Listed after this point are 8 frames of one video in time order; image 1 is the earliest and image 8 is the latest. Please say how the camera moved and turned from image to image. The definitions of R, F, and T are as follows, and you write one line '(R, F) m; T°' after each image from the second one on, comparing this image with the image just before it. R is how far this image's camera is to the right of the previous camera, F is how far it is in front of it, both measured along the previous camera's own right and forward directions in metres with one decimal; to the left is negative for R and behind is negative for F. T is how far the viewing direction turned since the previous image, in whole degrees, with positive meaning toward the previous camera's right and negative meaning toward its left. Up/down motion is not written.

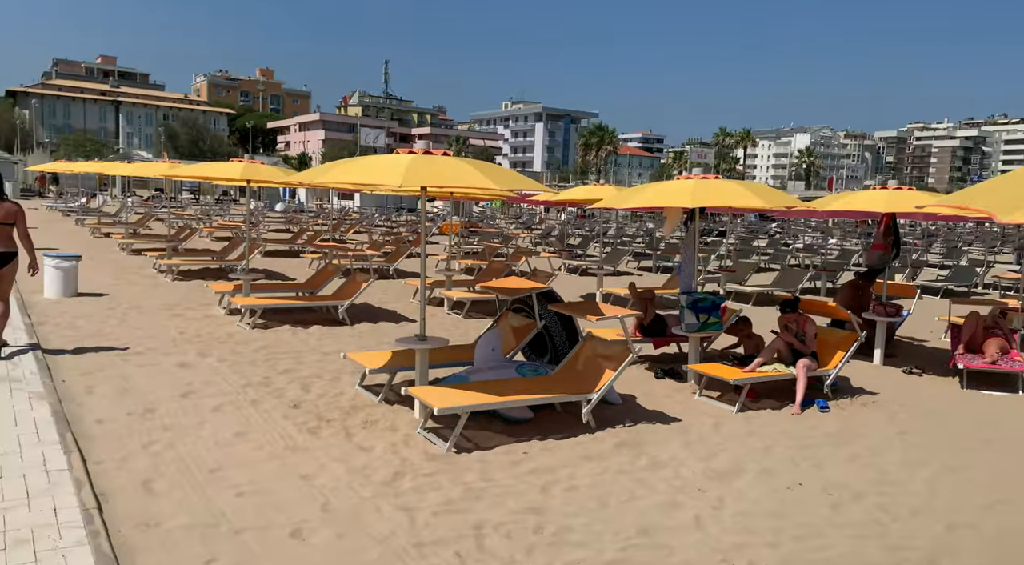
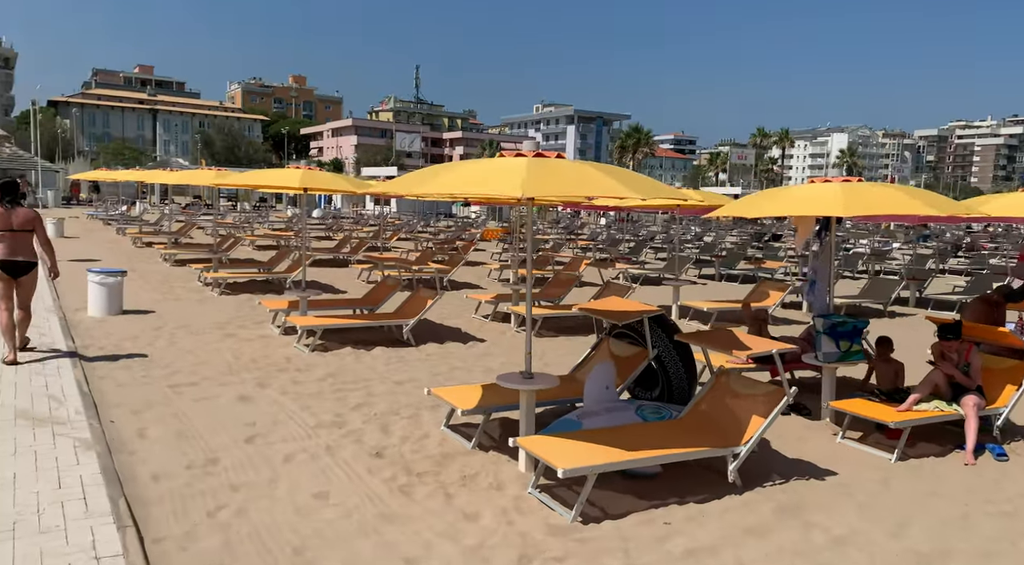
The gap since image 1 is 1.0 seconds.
(-0.5, +0.8) m; -2°
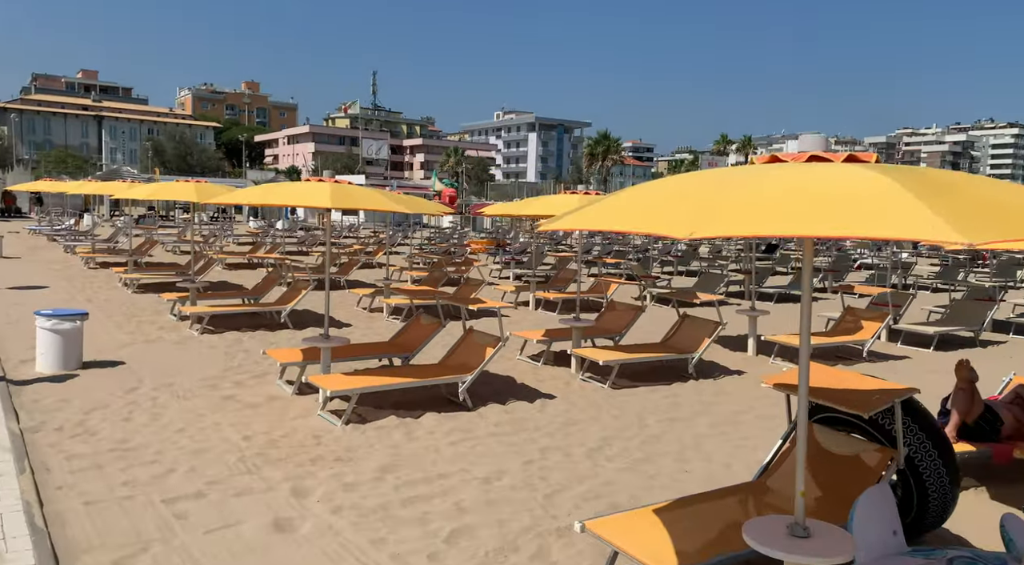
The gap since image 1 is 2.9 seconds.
(-1.0, +1.8) m; +3°
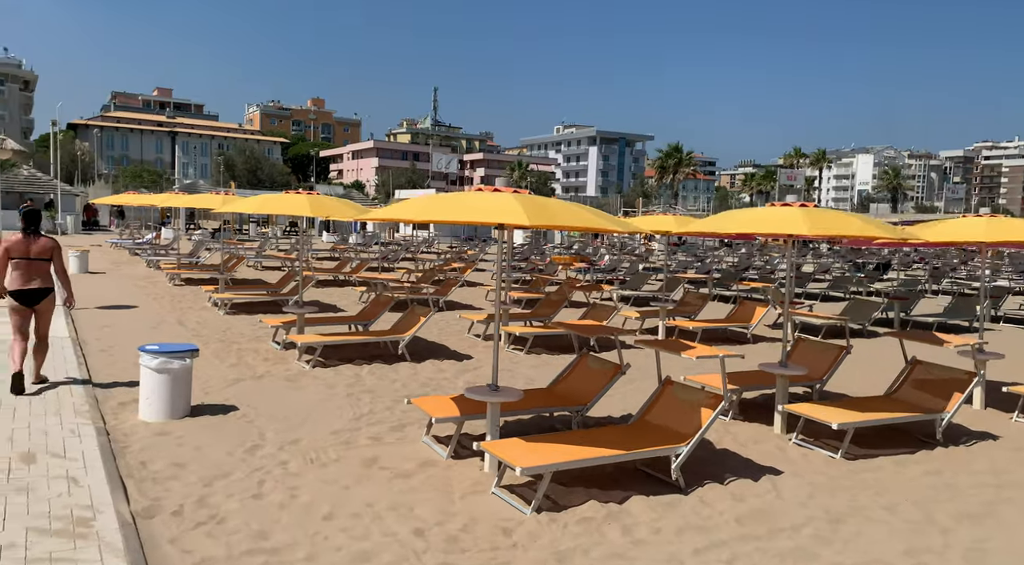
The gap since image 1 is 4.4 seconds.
(-1.0, +1.3) m; -4°
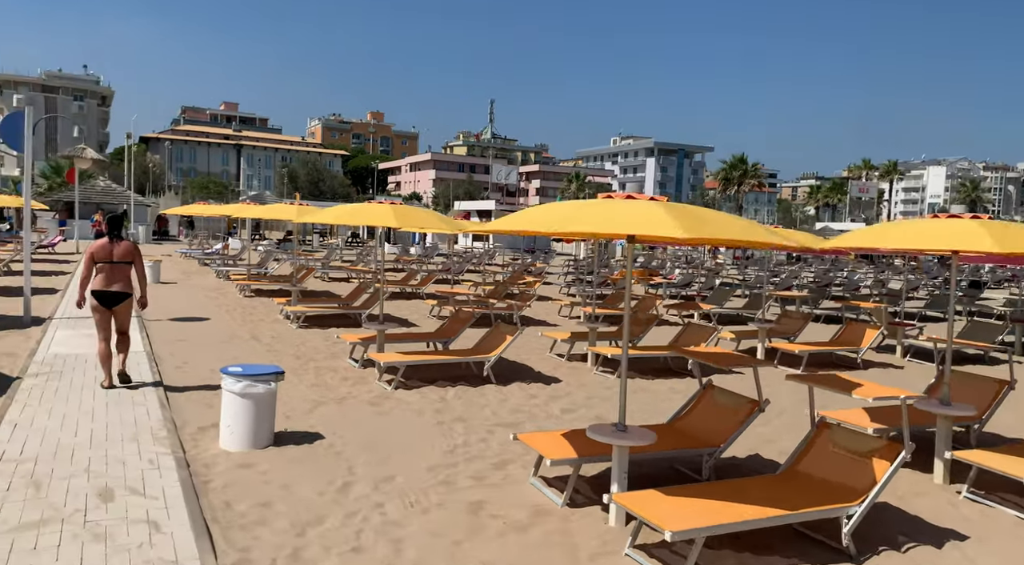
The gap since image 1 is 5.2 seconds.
(-0.4, +0.6) m; -4°
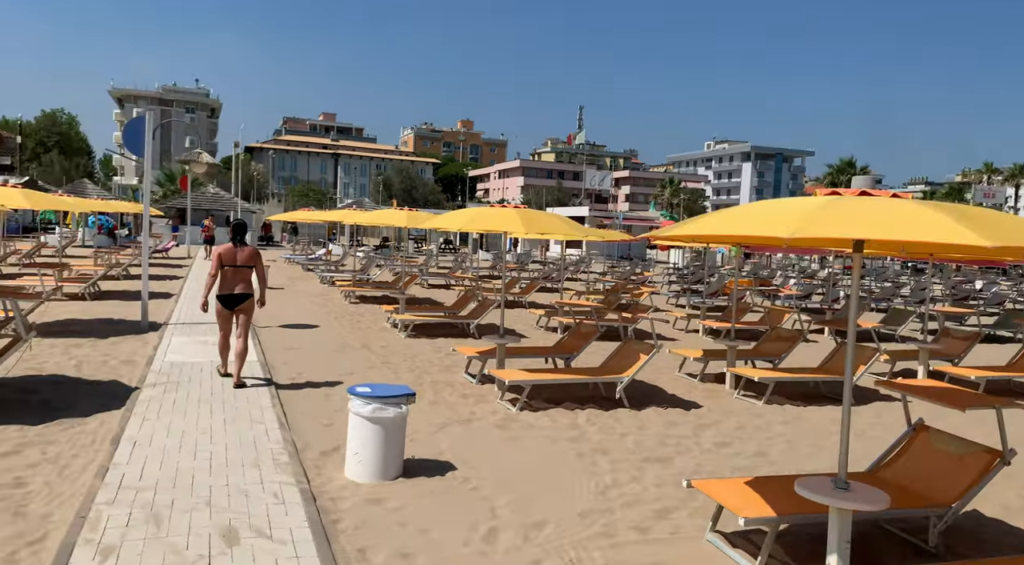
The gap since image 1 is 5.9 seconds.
(-0.5, +0.7) m; -6°
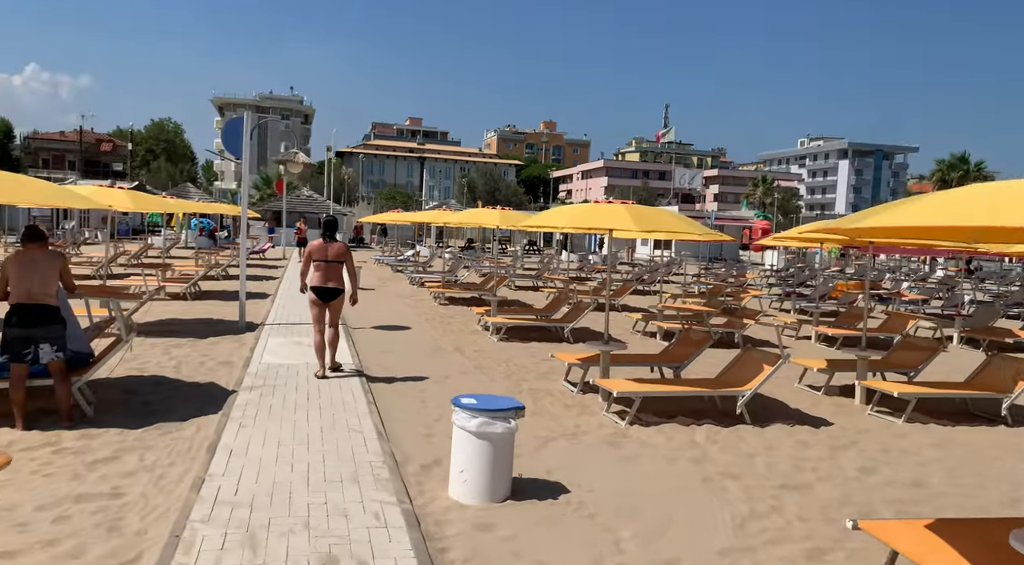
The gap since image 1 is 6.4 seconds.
(-0.2, +0.6) m; -6°
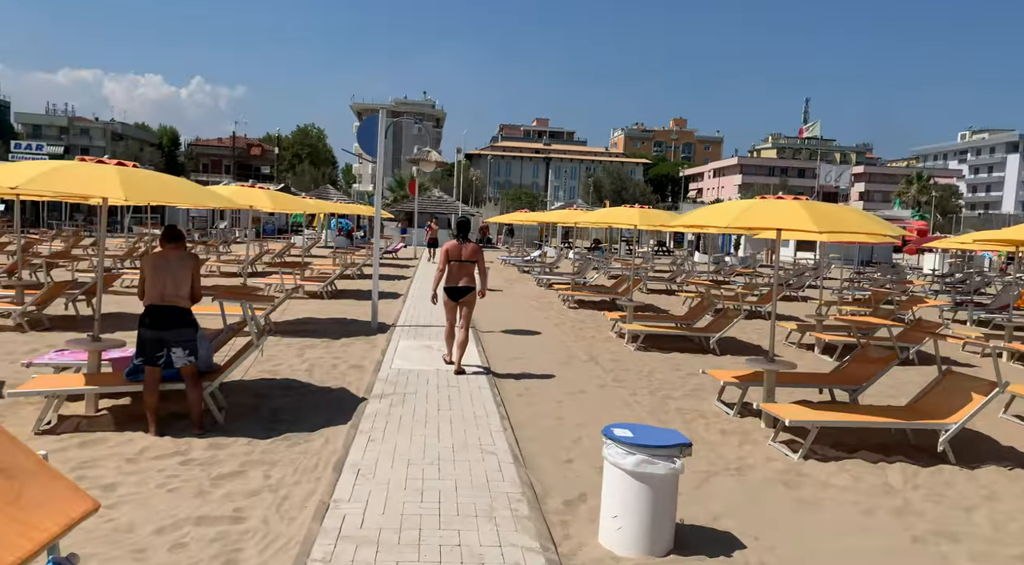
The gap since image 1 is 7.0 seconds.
(-0.2, +0.8) m; -9°
